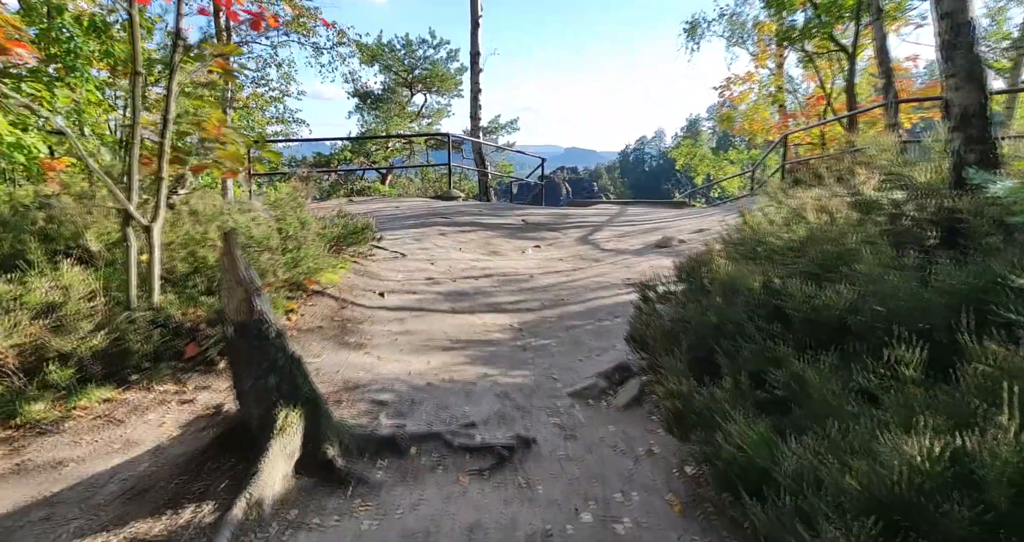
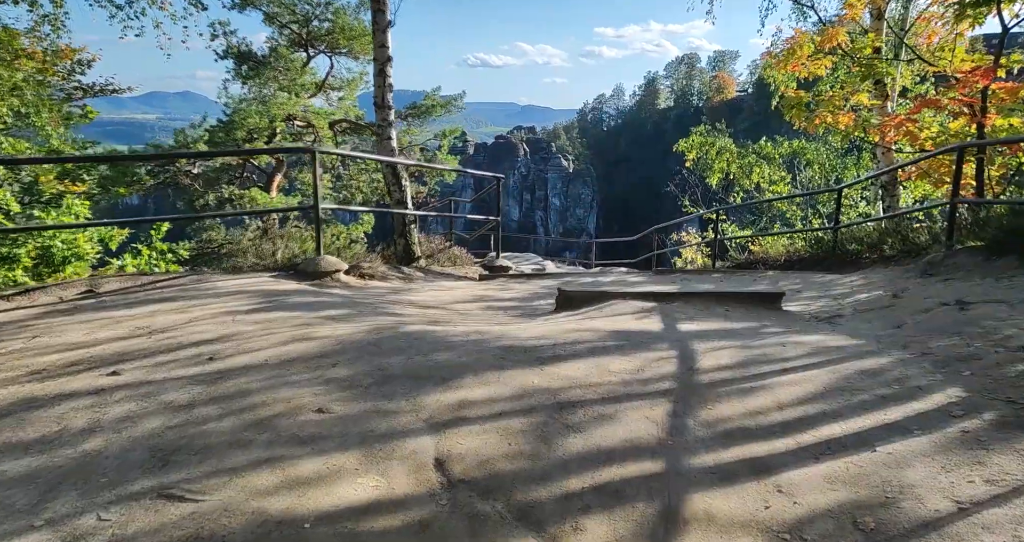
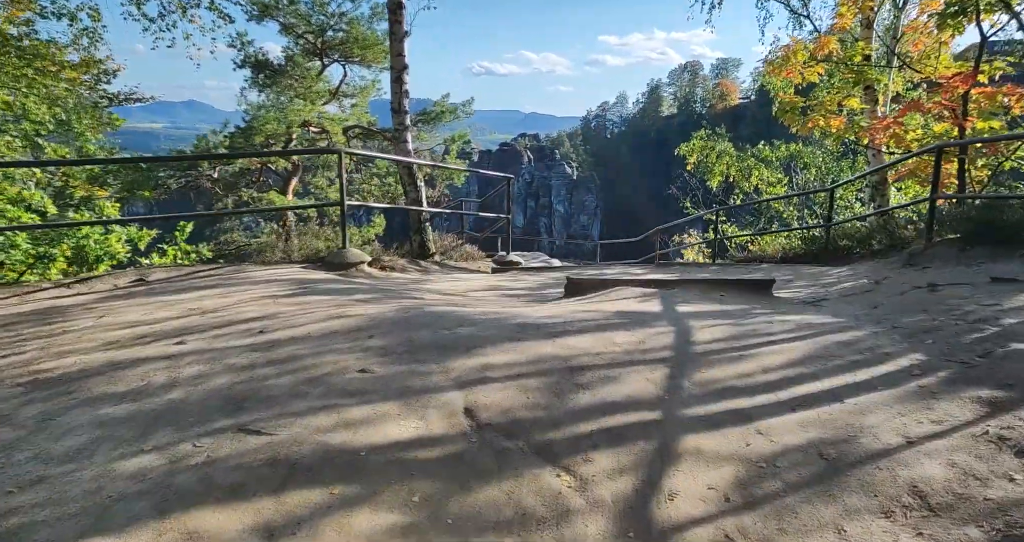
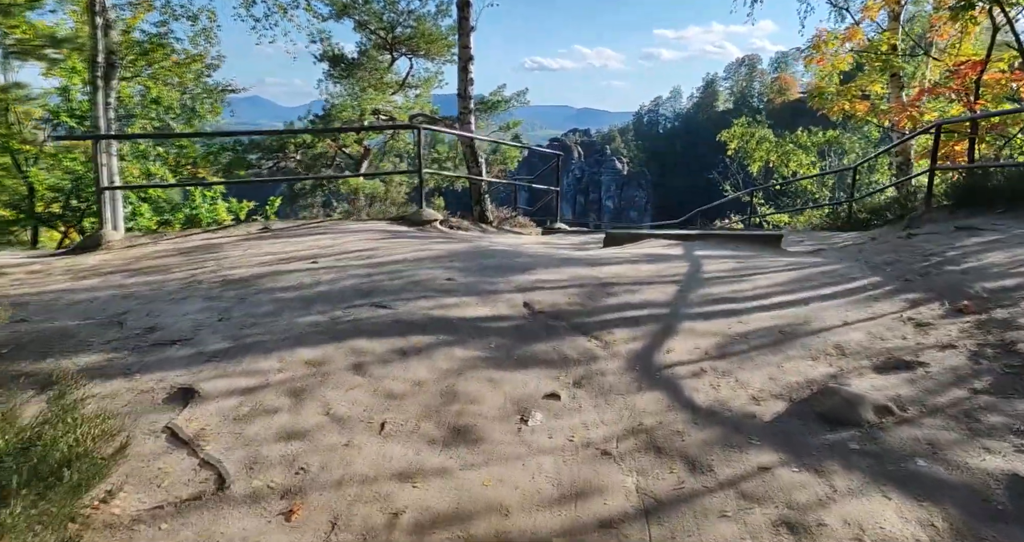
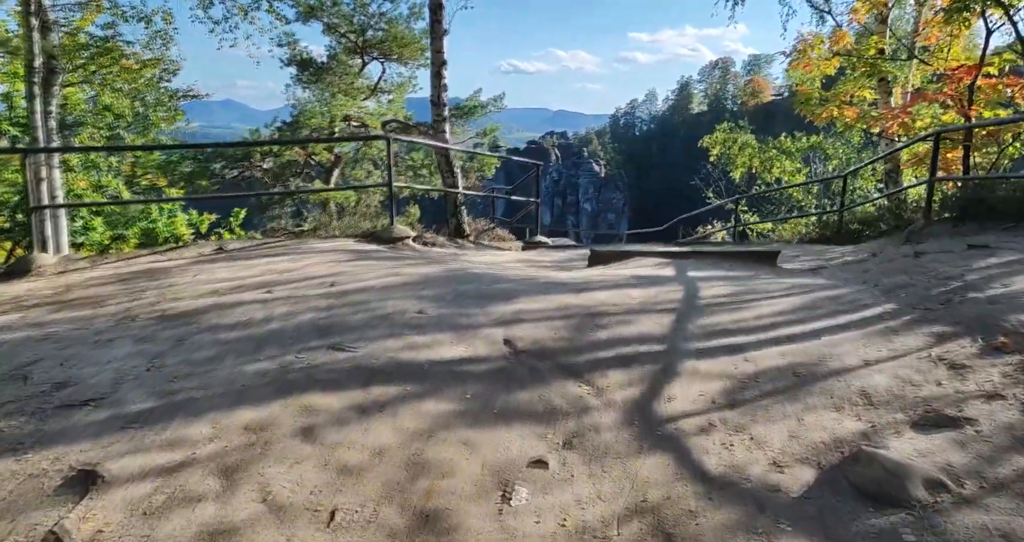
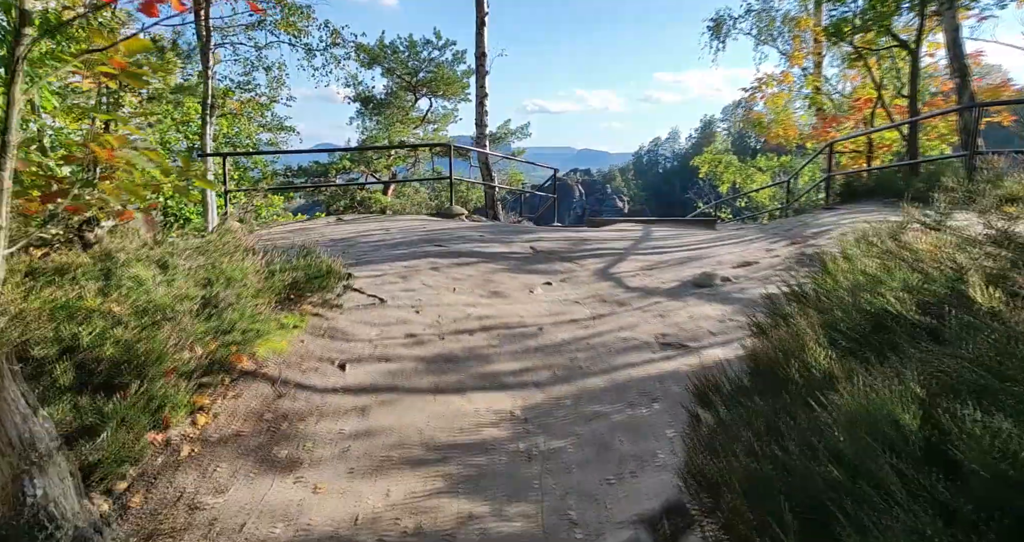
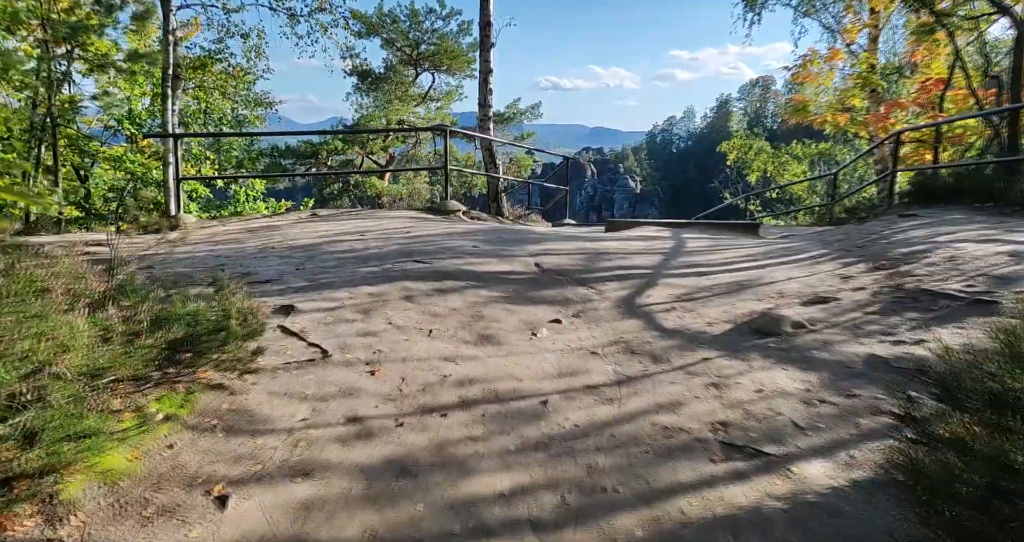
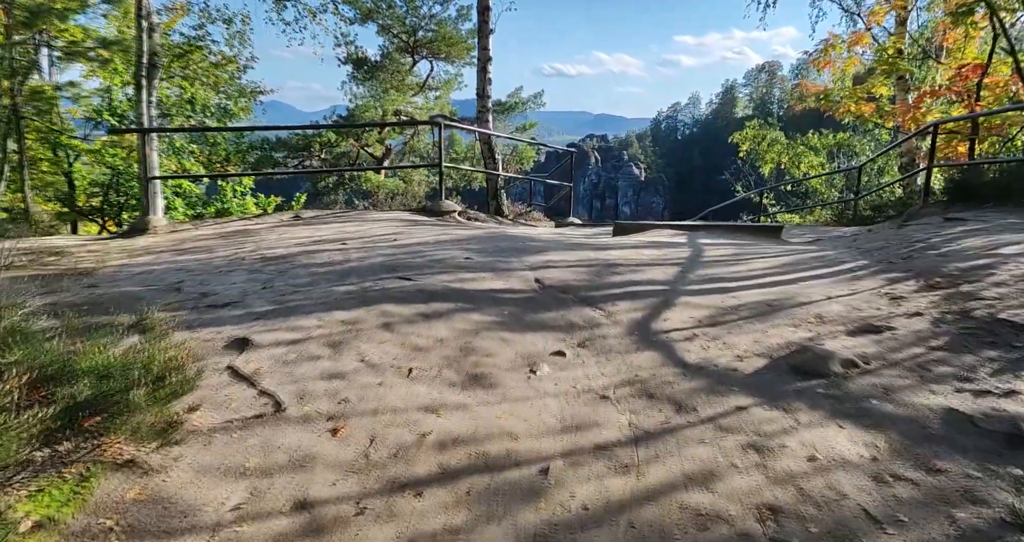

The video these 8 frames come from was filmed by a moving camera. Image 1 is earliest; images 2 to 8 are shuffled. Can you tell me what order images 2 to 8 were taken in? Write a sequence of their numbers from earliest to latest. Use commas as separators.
6, 7, 8, 4, 5, 3, 2
